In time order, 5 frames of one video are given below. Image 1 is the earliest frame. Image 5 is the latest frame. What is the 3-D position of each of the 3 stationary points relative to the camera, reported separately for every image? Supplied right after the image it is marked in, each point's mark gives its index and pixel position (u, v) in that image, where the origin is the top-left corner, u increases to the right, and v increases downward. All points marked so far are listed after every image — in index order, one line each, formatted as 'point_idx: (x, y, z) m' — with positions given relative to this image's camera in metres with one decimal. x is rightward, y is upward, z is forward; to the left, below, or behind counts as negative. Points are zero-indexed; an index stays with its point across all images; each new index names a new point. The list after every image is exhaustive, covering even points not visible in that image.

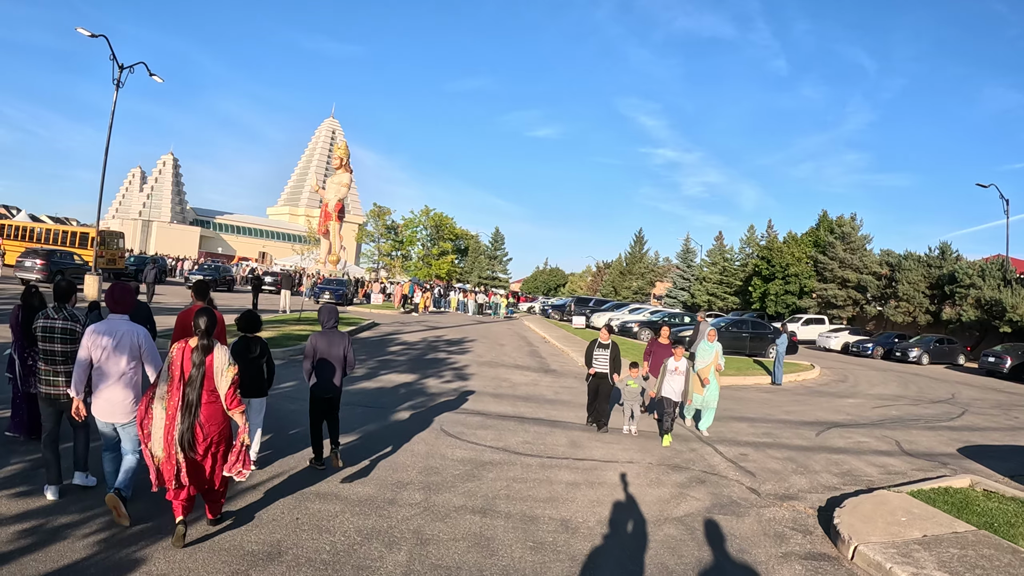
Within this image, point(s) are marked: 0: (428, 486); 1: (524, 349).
0: (-0.8, -1.9, +5.9) m
1: (+0.4, -1.8, +18.7) m
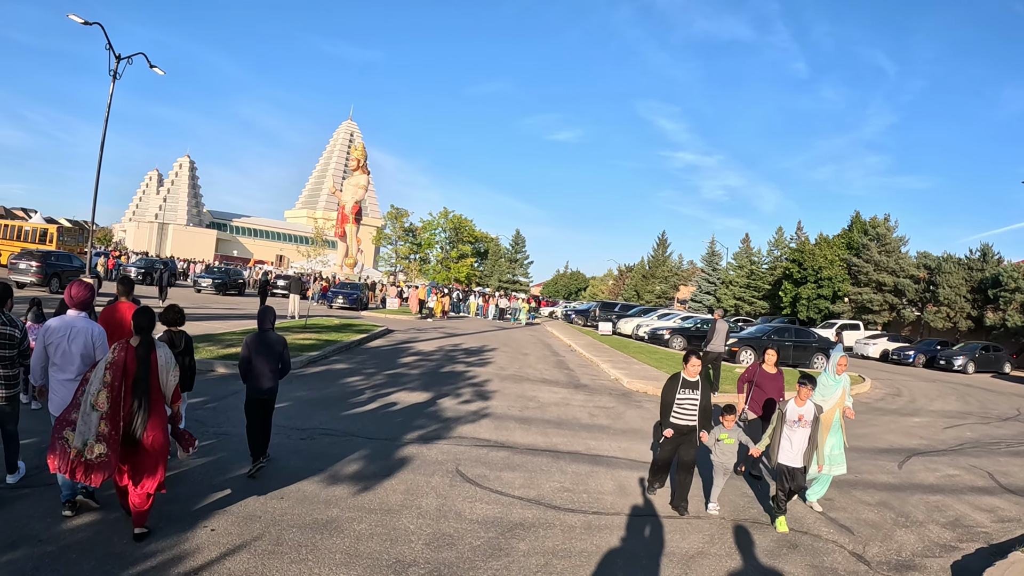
0: (-0.5, -1.9, +4.3) m
1: (+1.0, -2.0, +17.0) m
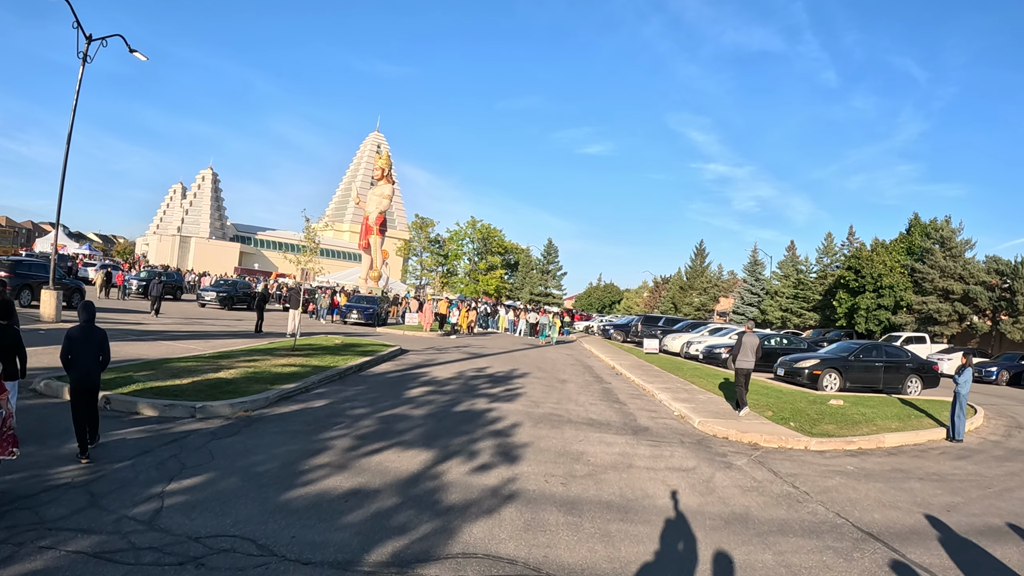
0: (-0.4, -1.9, +1.1) m
1: (+1.8, -2.2, +13.7) m
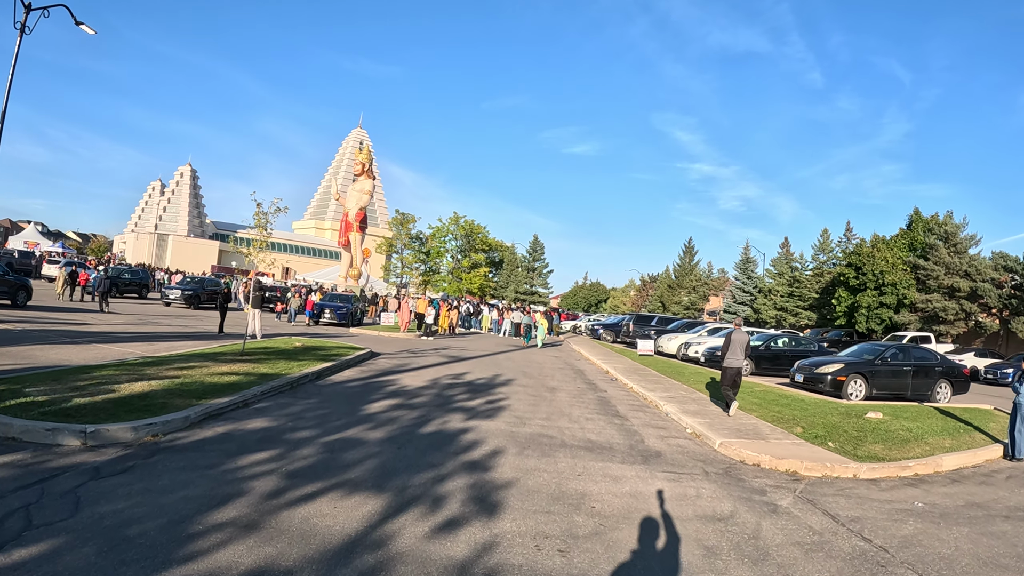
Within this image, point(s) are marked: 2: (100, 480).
0: (-0.5, -1.8, -0.8) m
1: (+1.5, -2.1, +11.8) m
2: (-3.8, -1.7, +5.8) m
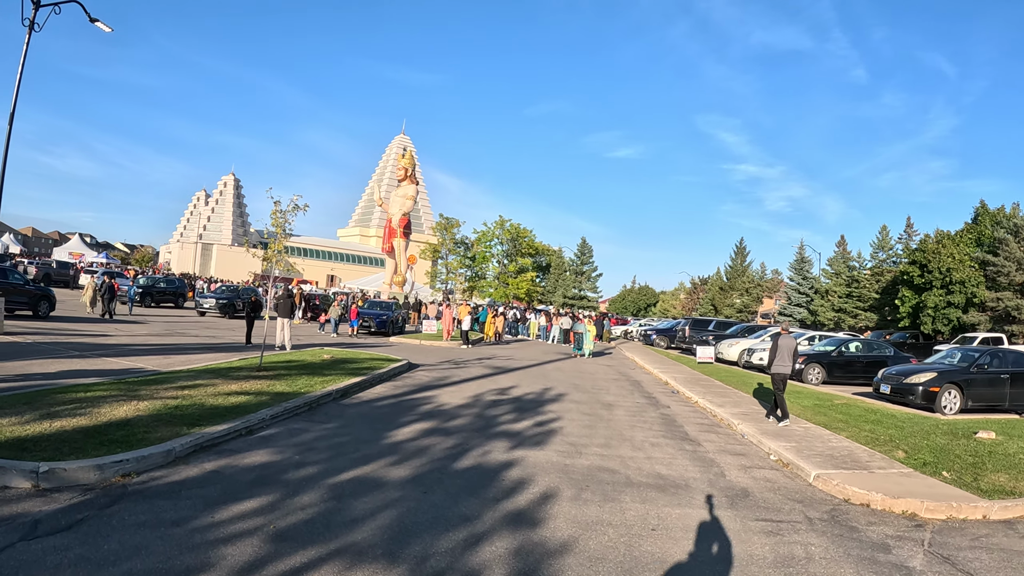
0: (-0.5, -1.8, -2.1) m
1: (+2.2, -2.1, +10.3) m
2: (-3.4, -1.8, +4.7) m
